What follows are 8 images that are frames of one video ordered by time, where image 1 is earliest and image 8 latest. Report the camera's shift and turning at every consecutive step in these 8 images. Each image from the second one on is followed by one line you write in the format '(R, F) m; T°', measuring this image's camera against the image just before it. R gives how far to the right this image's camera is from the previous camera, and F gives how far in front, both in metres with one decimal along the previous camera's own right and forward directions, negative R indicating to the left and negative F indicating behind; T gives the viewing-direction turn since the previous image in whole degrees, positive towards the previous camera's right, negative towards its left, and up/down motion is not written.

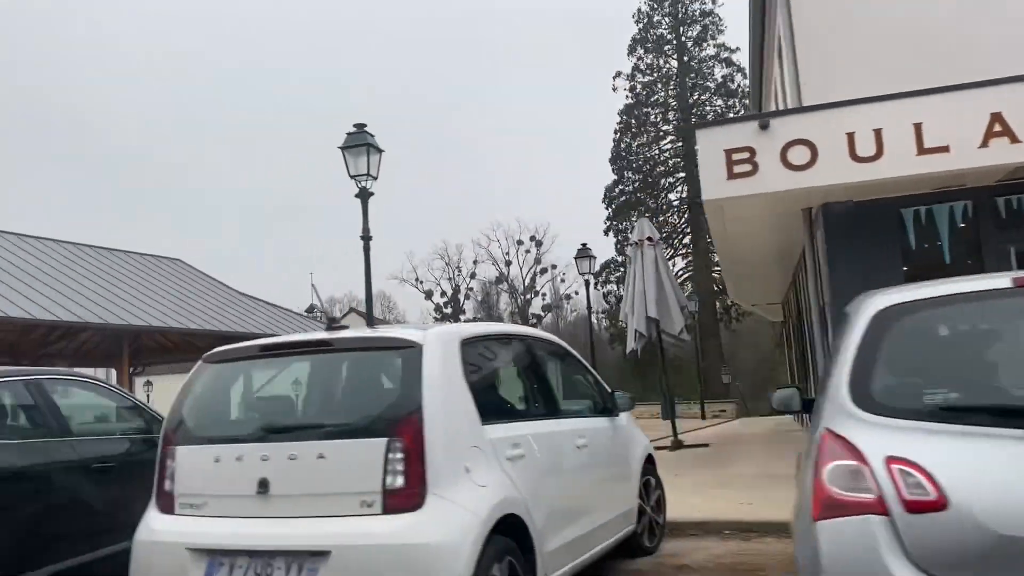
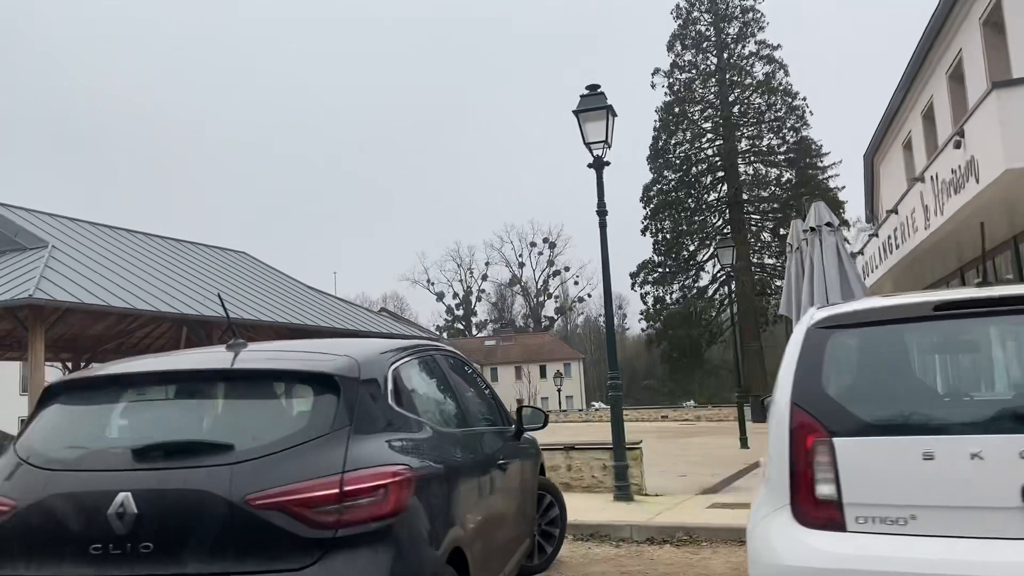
(-2.6, +1.0) m; 0°
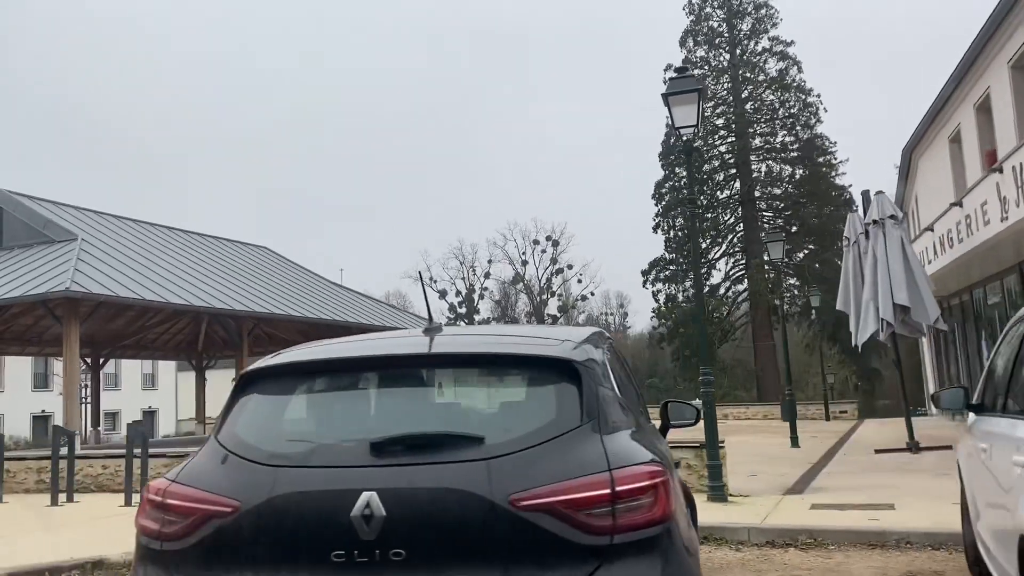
(-0.8, +0.3) m; 0°
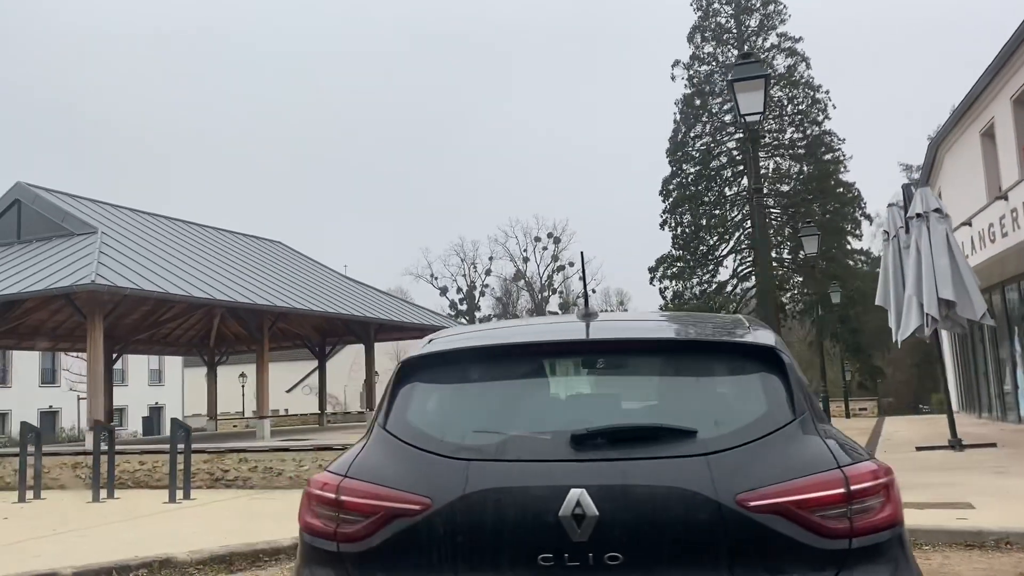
(-0.6, +0.2) m; 0°
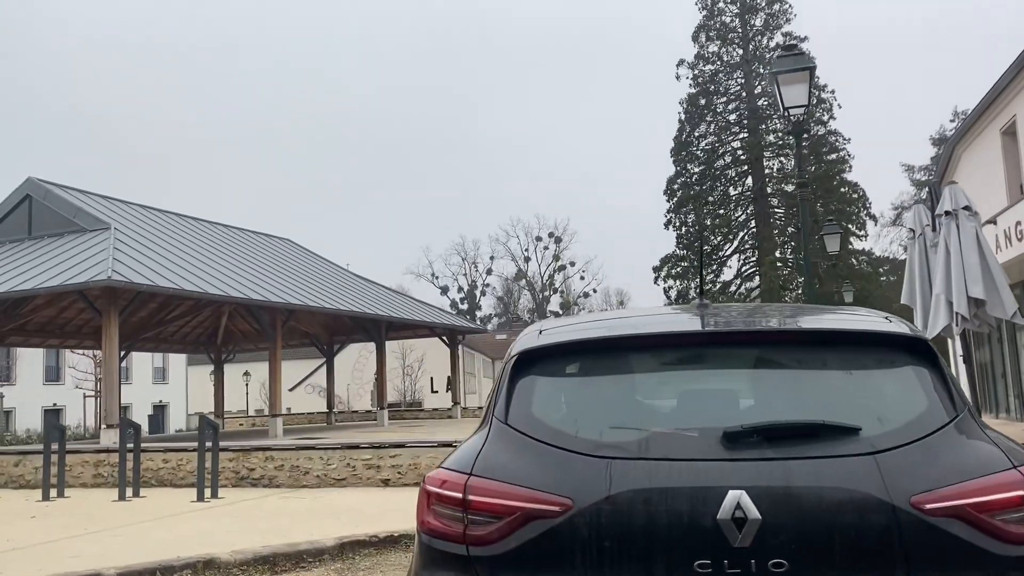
(-0.4, +0.2) m; 0°
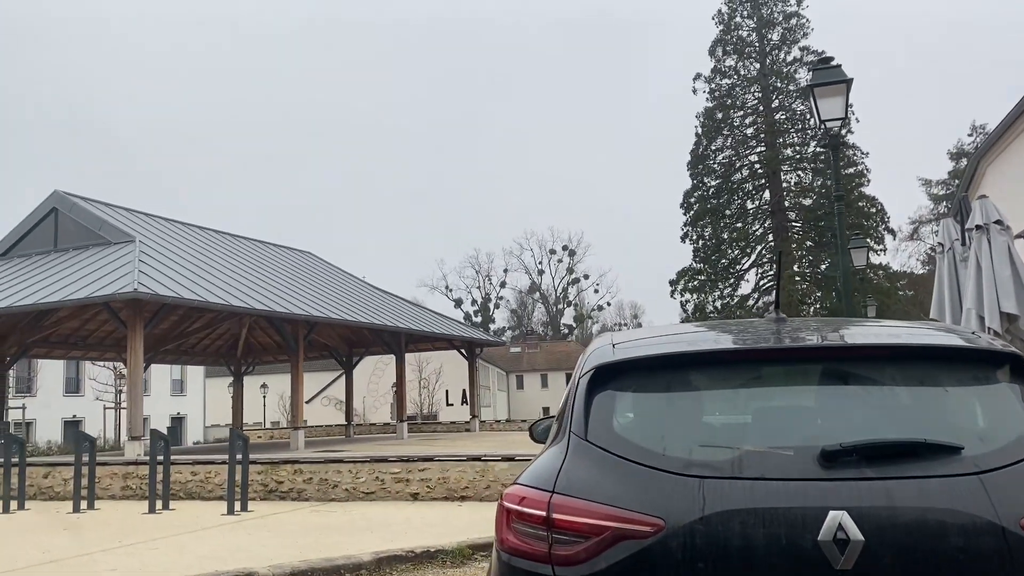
(-0.2, 0.0) m; -1°
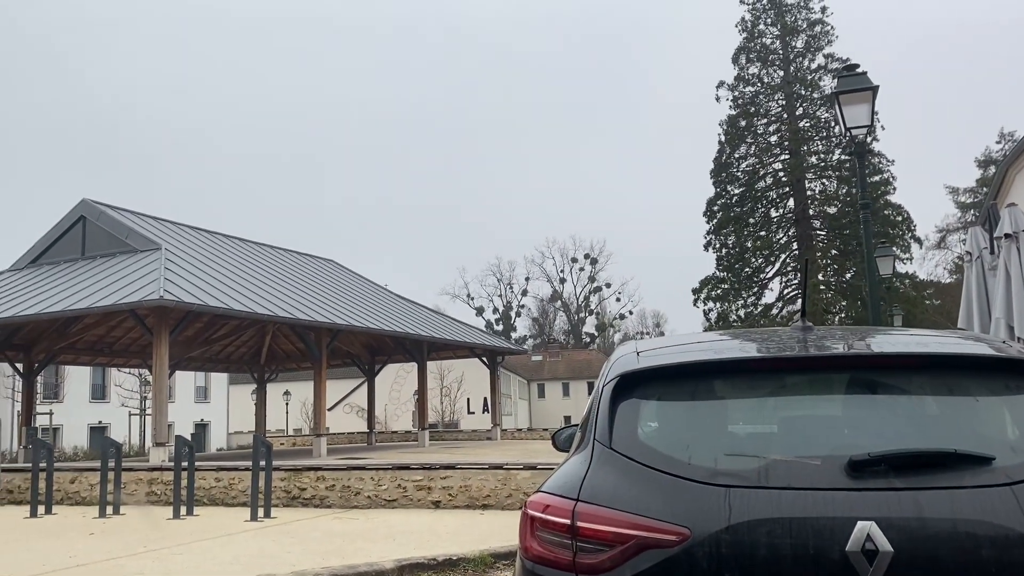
(0.0, 0.0) m; -1°
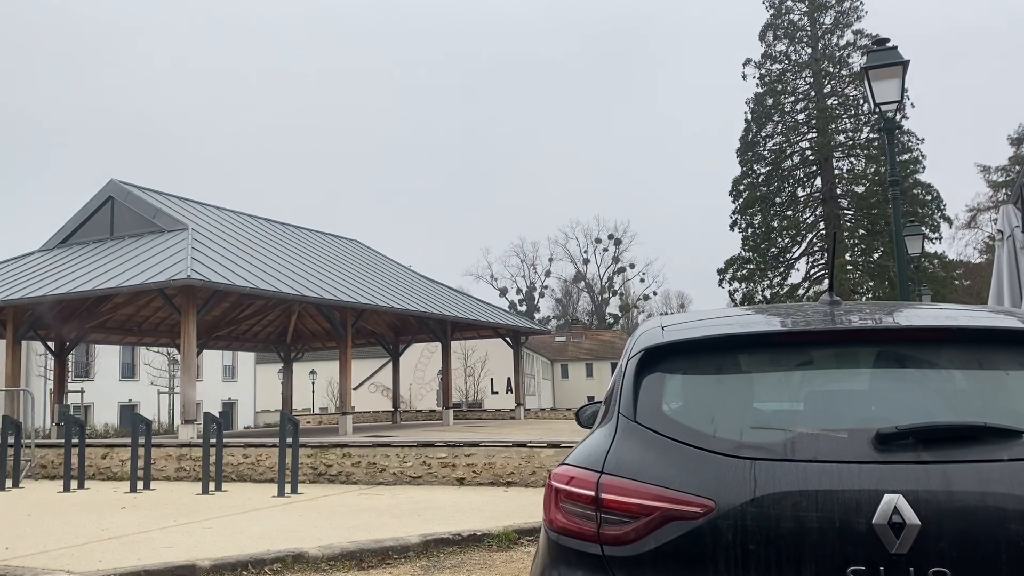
(0.0, 0.0) m; -2°
